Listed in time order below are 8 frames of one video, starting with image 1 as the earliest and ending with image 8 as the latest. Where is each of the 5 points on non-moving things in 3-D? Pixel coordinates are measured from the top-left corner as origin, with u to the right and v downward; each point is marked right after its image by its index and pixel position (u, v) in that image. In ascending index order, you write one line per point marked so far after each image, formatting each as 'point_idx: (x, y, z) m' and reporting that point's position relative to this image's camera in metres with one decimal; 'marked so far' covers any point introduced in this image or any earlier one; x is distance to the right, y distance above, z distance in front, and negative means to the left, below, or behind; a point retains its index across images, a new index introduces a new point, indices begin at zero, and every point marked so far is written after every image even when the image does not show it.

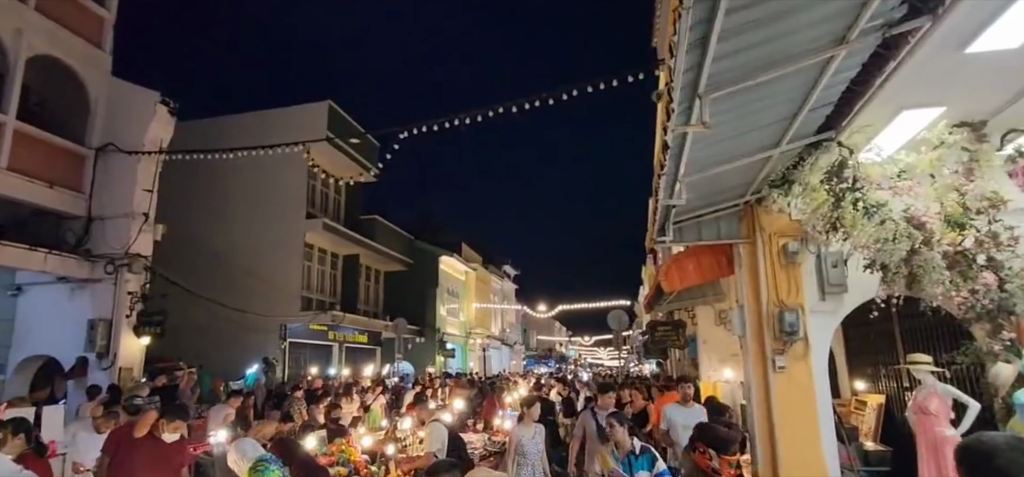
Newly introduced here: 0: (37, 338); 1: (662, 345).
0: (-9.5, -2.0, +11.9) m
1: (+3.5, -2.5, +13.7) m
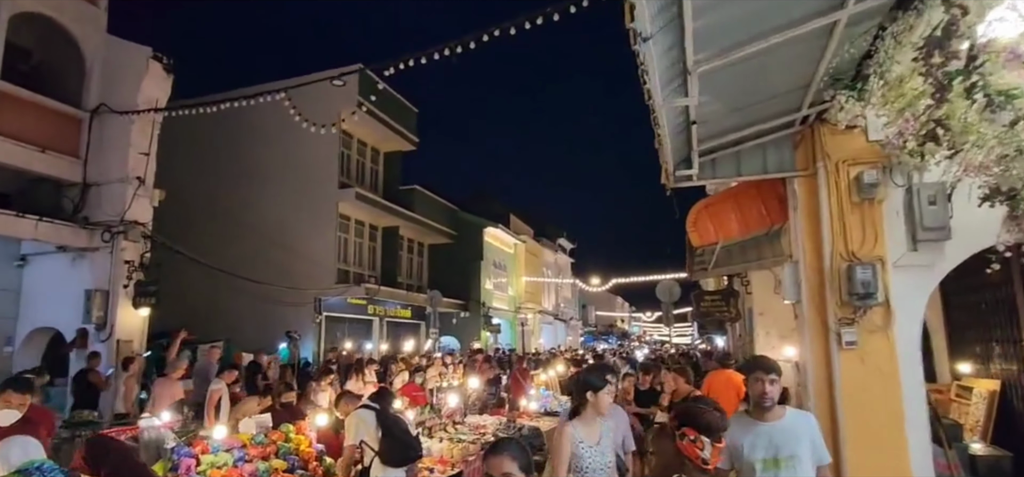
0: (-9.2, -1.4, +11.4) m
1: (+4.0, -1.6, +11.8) m
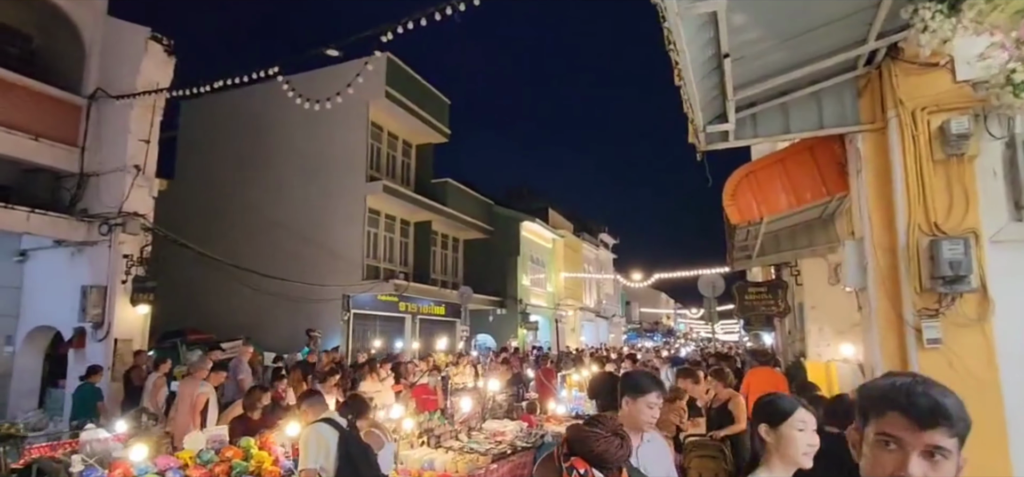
0: (-8.8, -1.3, +11.1) m
1: (+4.4, -1.3, +10.4) m
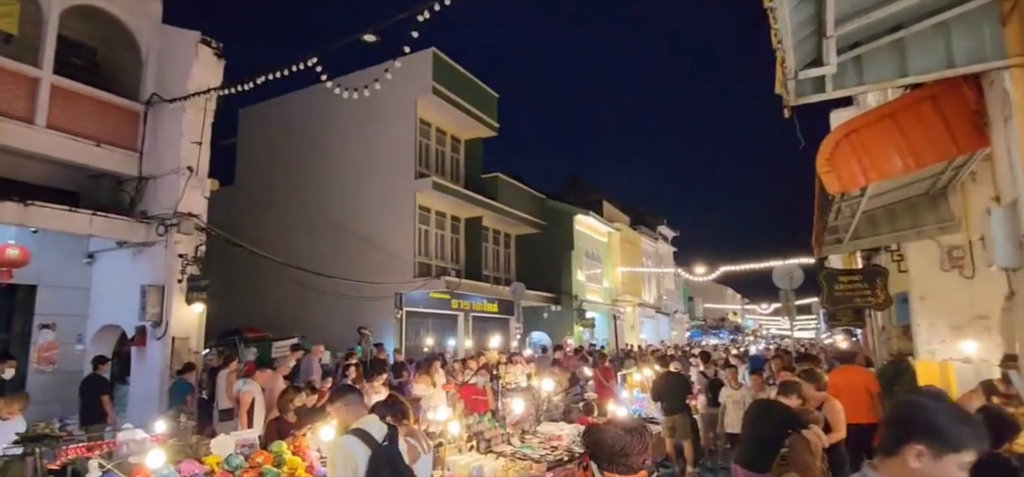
0: (-7.8, -1.3, +11.1) m
1: (+5.2, -1.1, +9.3) m
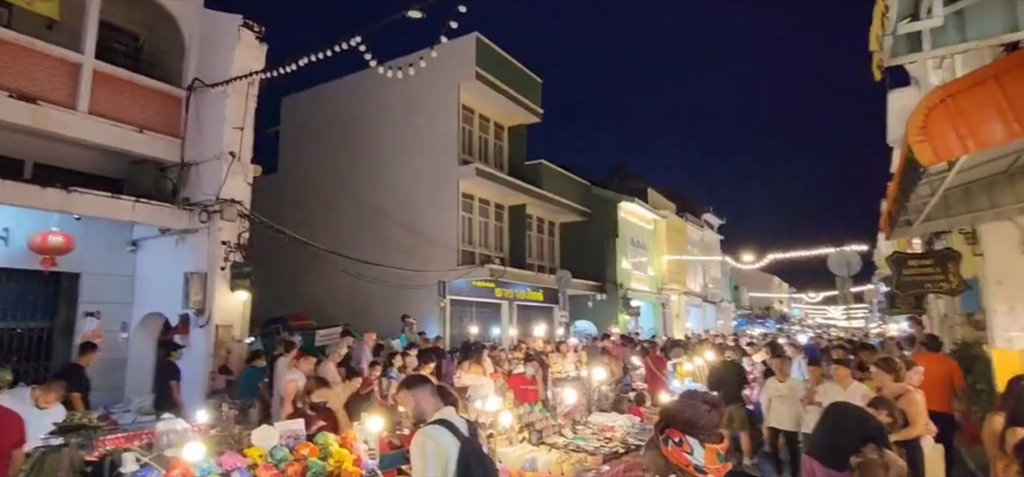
0: (-6.9, -1.1, +11.1) m
1: (+6.0, -0.7, +8.4) m
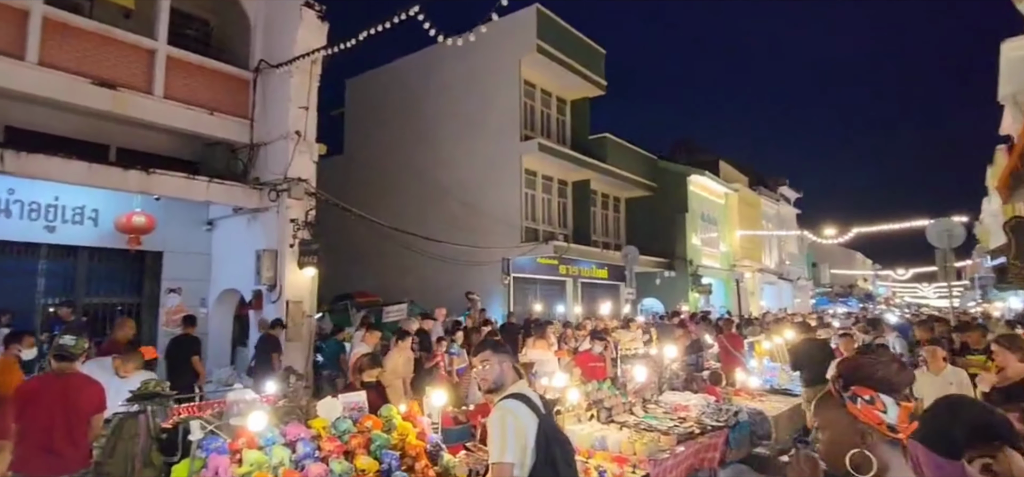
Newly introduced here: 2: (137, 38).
0: (-5.6, -0.7, +11.5) m
1: (+6.9, -0.3, +7.4) m
2: (-6.5, +3.5, +10.2) m
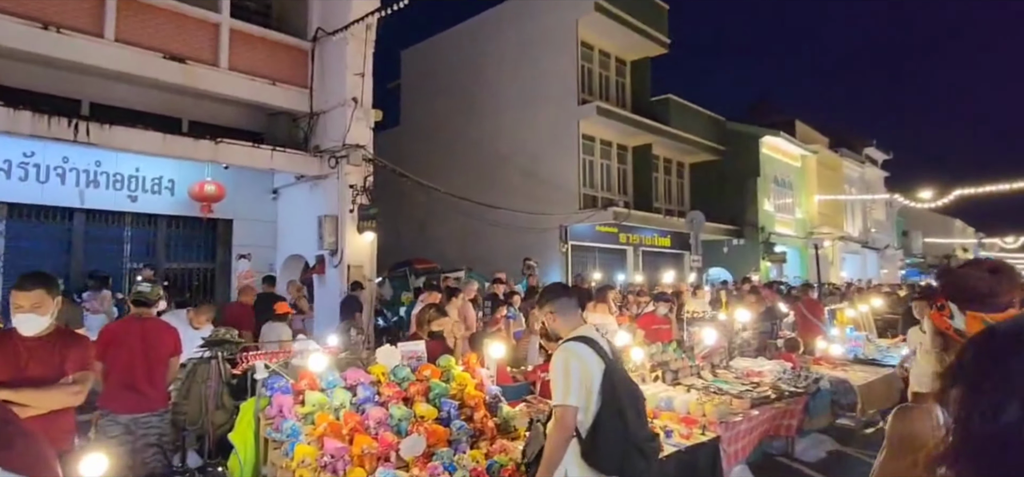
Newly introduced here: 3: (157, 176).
0: (-4.5, 0.0, +11.9) m
1: (+7.5, +0.4, +6.6) m
2: (-5.6, +4.1, +10.5) m
3: (-6.3, +1.1, +10.4) m
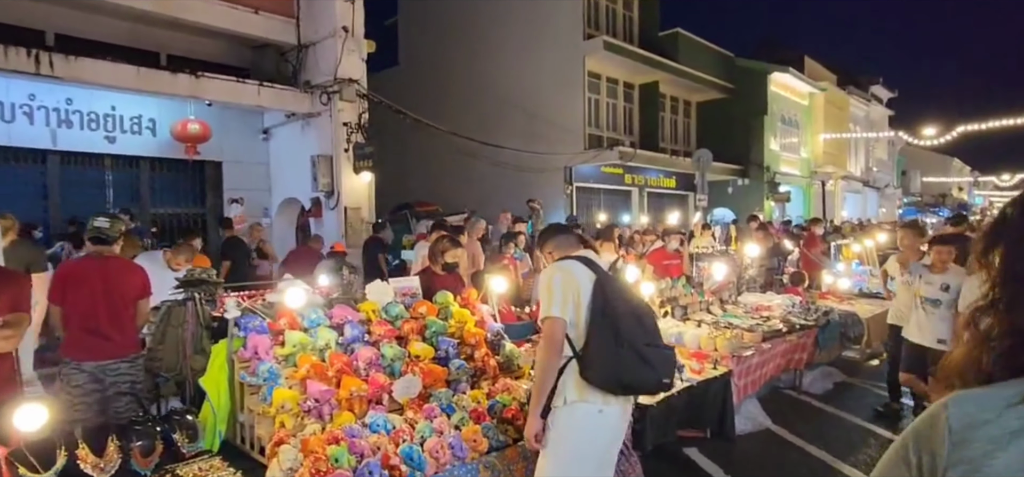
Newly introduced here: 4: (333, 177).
0: (-4.5, +1.1, +11.5) m
1: (+7.5, +1.3, +6.0) m
2: (-5.6, +5.0, +9.6) m
3: (-6.3, +2.1, +9.8) m
4: (-3.3, +1.1, +10.7) m
